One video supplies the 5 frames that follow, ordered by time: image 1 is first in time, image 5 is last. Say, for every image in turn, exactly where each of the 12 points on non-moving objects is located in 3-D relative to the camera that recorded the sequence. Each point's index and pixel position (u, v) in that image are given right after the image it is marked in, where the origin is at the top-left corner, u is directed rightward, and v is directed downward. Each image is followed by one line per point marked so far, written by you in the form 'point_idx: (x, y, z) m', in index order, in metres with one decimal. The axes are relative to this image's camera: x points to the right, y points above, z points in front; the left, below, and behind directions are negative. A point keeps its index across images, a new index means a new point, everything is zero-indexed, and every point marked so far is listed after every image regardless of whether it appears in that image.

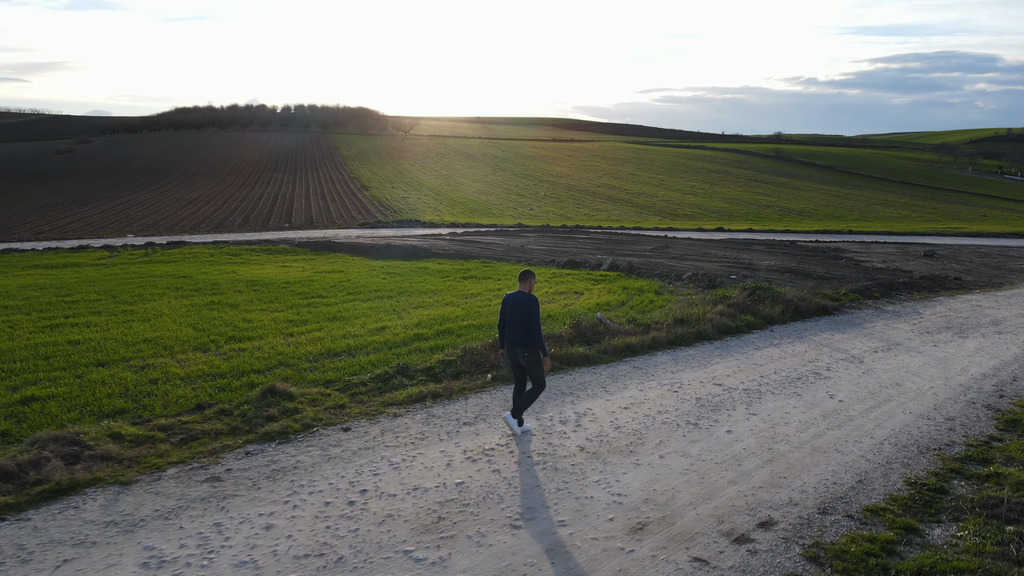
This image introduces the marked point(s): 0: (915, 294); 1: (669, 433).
0: (+11.1, -0.2, +19.7) m
1: (+1.4, -1.3, +6.5) m
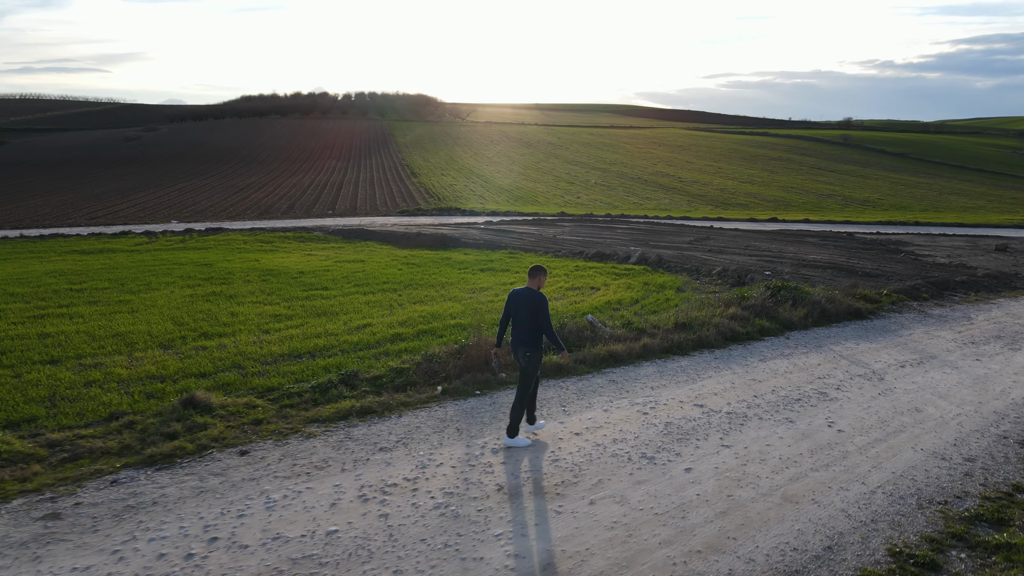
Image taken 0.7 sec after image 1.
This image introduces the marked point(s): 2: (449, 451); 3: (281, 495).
0: (+11.5, -0.2, +17.9) m
1: (+0.8, -1.4, +5.5) m
2: (-0.5, -1.3, +5.9) m
3: (-1.6, -1.4, +5.0) m
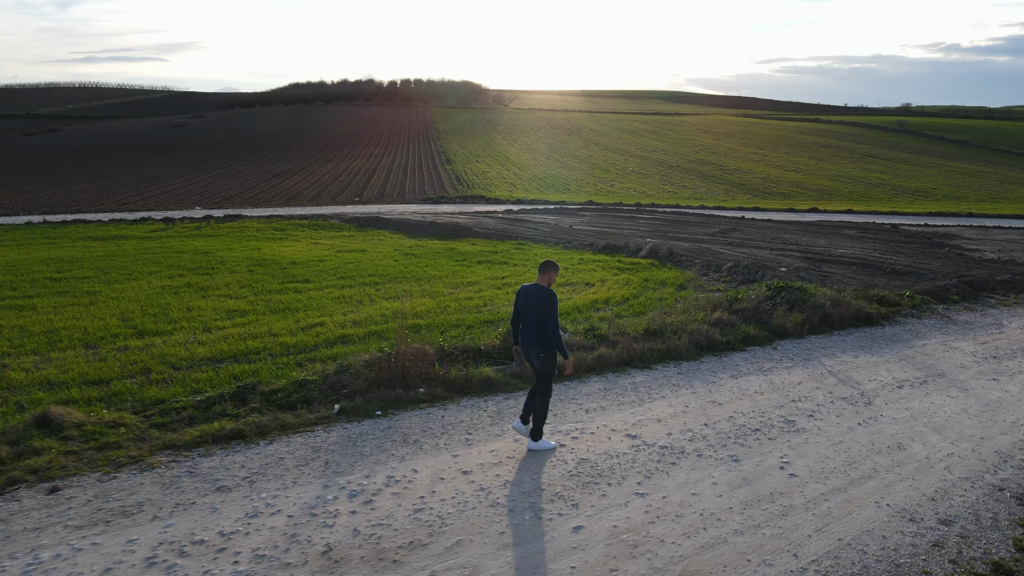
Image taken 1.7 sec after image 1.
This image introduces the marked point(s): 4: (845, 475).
0: (+11.3, -0.2, +16.1) m
1: (-0.2, -1.5, +4.5) m
2: (-1.5, -1.4, +4.9) m
3: (-2.6, -1.5, +4.1) m
4: (+2.6, -1.4, +5.5) m
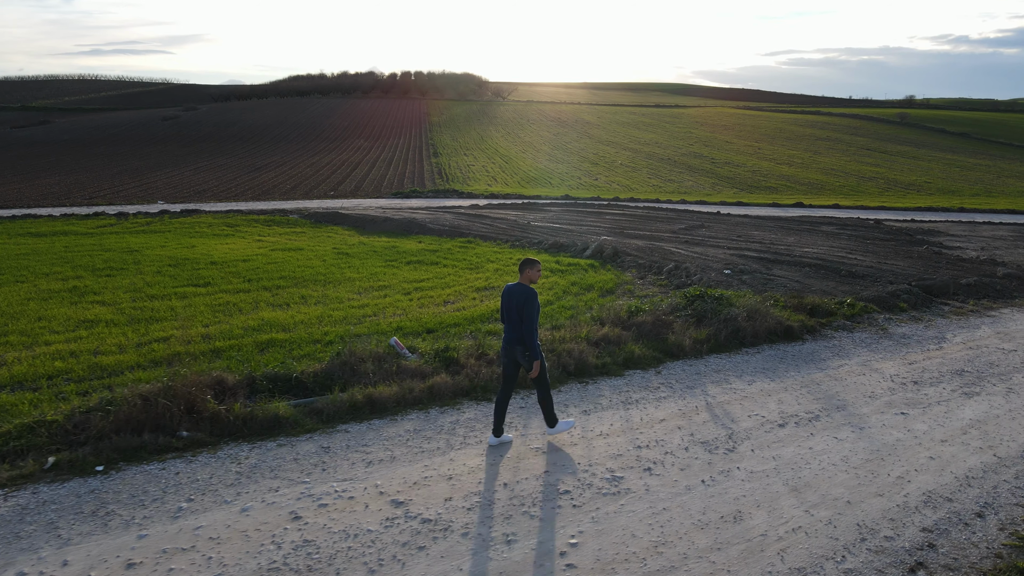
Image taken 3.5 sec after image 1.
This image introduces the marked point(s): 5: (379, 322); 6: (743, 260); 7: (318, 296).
0: (+9.5, -0.3, +14.8) m
1: (-2.0, -1.7, +3.2) m
2: (-3.3, -1.6, +3.7) m
3: (-4.4, -1.7, +2.8) m
4: (+0.8, -1.6, +4.3) m
5: (-2.1, -0.5, +11.0) m
6: (+6.0, +0.7, +18.5) m
7: (-3.8, -0.1, +13.7) m
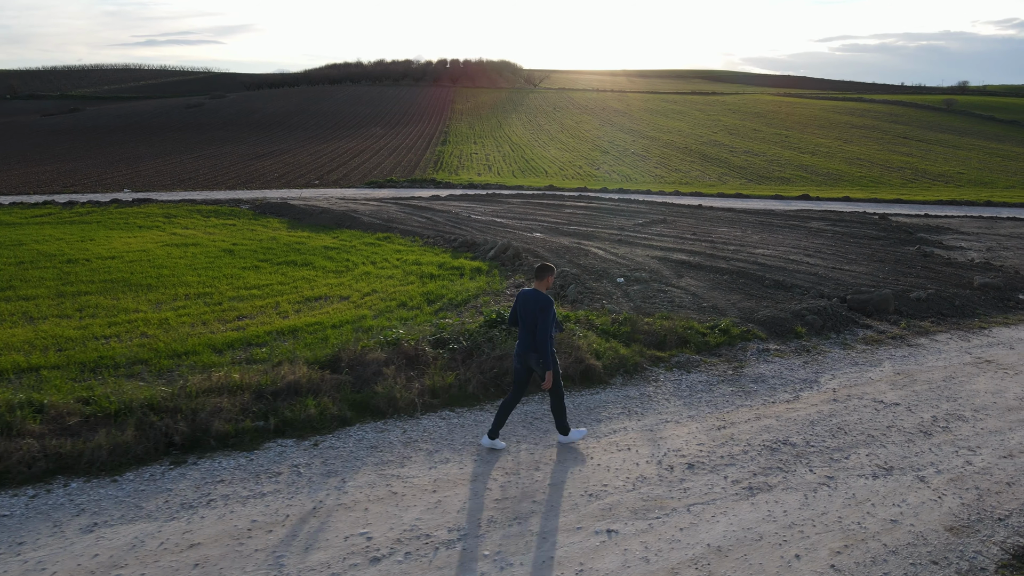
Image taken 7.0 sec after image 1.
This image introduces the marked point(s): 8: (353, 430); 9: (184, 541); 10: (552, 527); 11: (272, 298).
0: (+6.6, -0.6, +12.0) m
1: (-5.5, -2.0, +1.1) m
2: (-6.7, -1.9, +1.6) m
3: (-7.9, -2.0, +0.8) m
4: (-2.7, -2.0, +1.9) m
5: (-5.1, -0.7, +8.8) m
6: (+3.3, +0.5, +15.9) m
7: (-6.7, -0.3, +11.6) m
8: (-1.4, -1.2, +6.1) m
9: (-2.0, -1.5, +4.4) m
10: (+0.3, -1.6, +4.8) m
11: (-4.2, -0.2, +12.7) m
